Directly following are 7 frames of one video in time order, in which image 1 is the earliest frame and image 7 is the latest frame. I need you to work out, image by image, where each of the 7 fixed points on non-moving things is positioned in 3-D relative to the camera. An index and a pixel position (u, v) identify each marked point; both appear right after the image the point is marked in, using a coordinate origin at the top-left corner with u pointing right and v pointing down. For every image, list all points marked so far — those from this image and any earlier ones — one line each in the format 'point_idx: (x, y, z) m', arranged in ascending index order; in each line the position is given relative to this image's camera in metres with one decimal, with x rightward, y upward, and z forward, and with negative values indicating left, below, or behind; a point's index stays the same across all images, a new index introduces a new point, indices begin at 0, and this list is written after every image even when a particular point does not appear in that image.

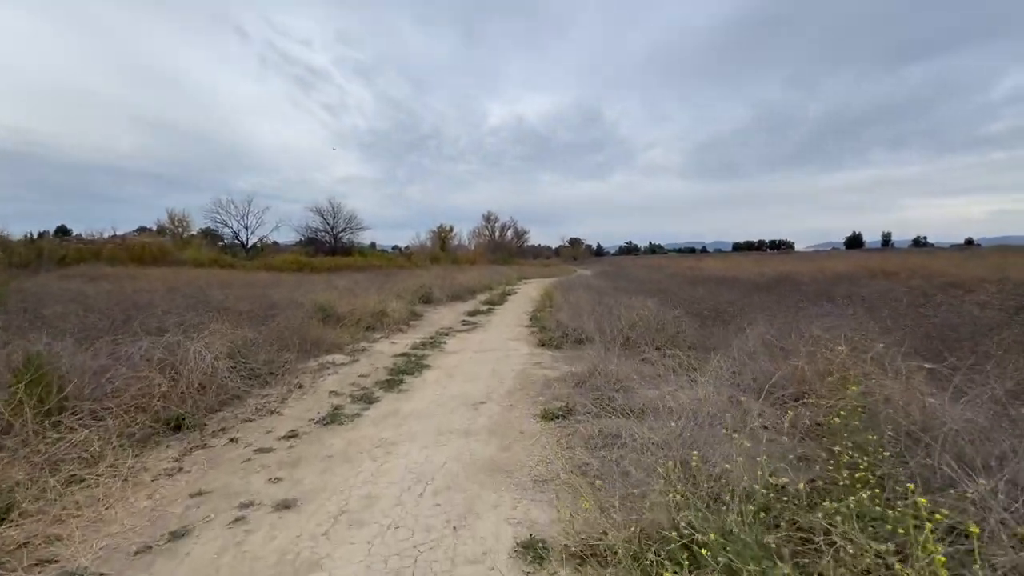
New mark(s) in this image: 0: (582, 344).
0: (+1.4, -1.2, +9.2) m
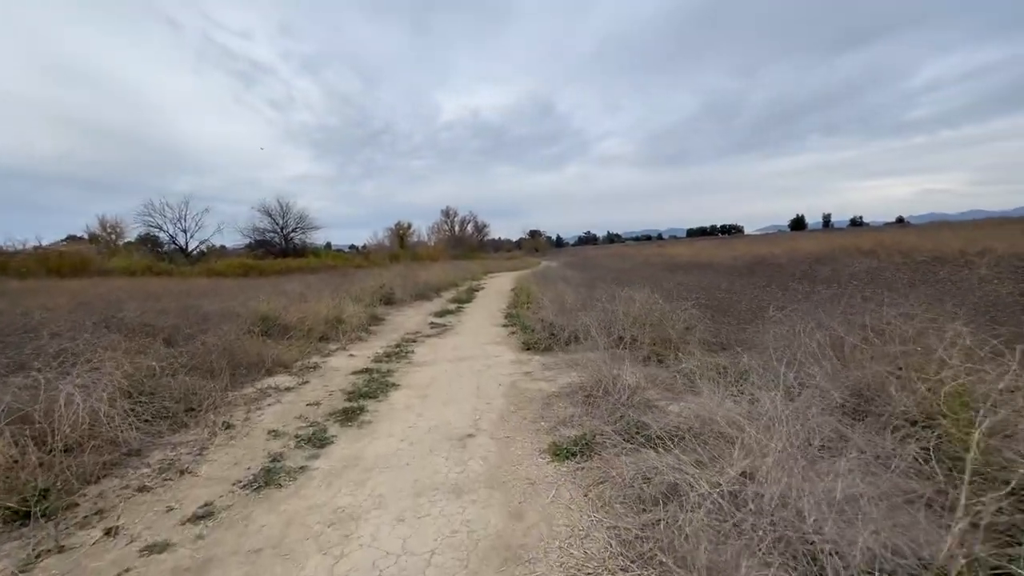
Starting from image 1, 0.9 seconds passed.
0: (+1.1, -1.0, +8.0) m
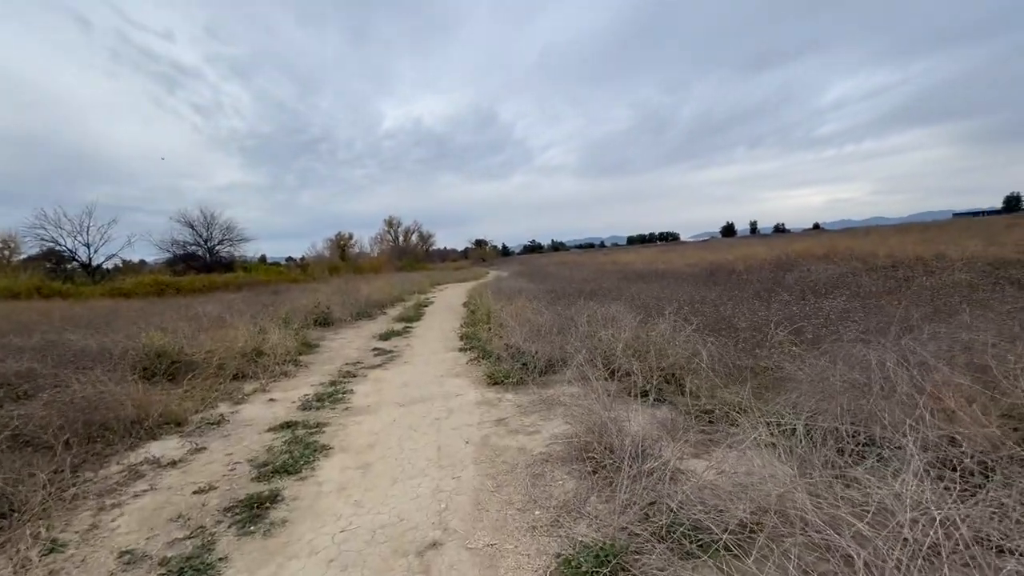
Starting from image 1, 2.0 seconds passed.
0: (+0.6, -1.3, +6.6) m
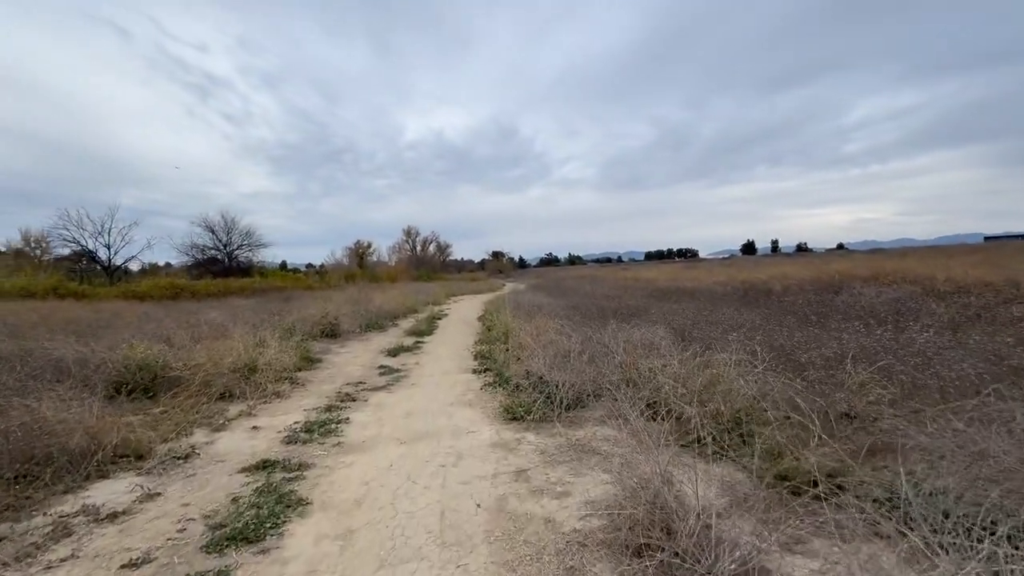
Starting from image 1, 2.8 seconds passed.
0: (+0.8, -1.6, +5.6) m
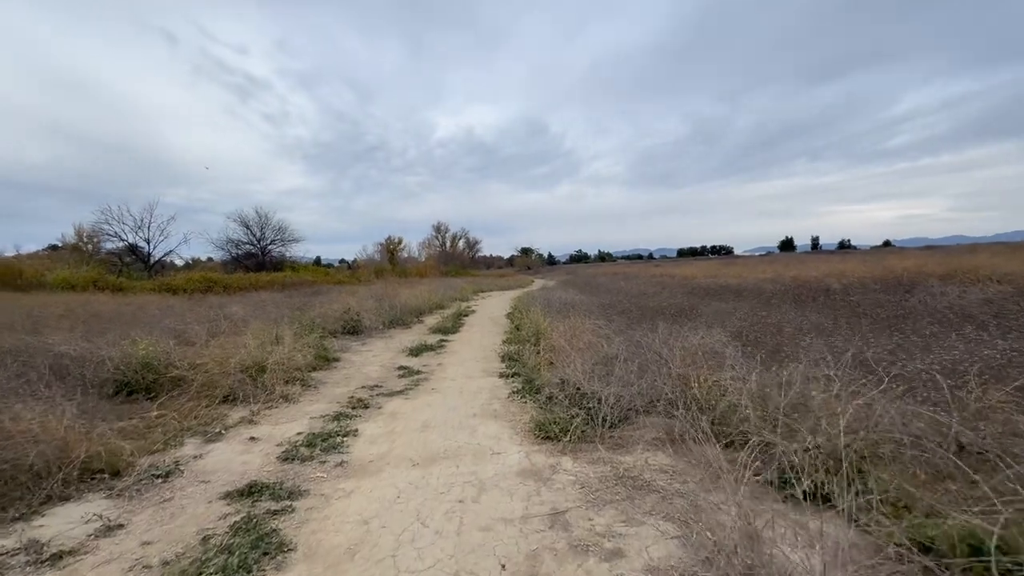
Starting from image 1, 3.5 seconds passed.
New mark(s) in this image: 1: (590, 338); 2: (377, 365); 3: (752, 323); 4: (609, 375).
0: (+1.2, -1.5, +4.6) m
1: (+1.2, -0.8, +7.3) m
2: (-2.8, -1.6, +9.8) m
3: (+4.2, -0.6, +8.2) m
4: (+1.1, -1.0, +5.5) m
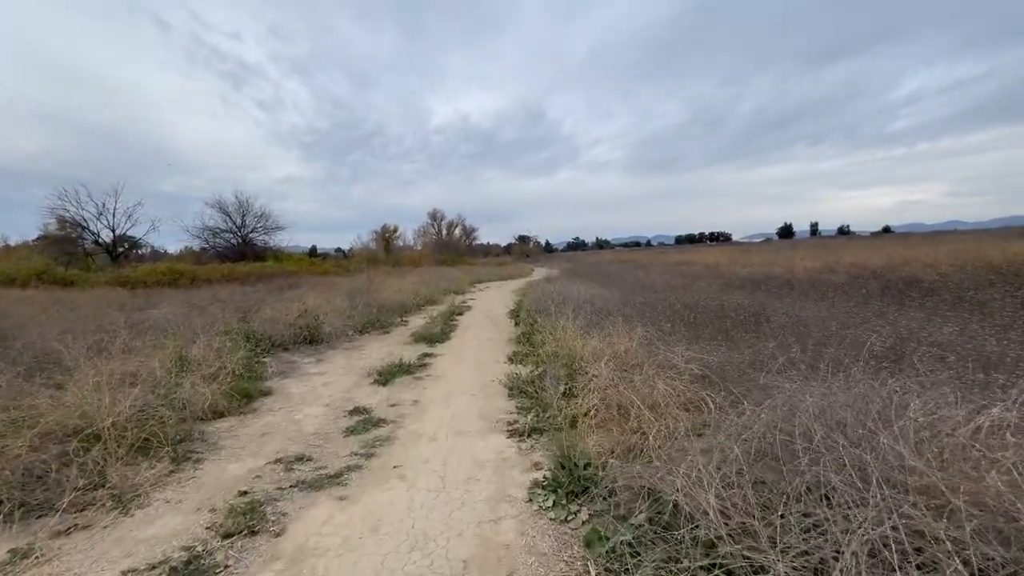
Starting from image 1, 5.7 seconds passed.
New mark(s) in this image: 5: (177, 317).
0: (+1.4, -1.6, +1.3) m
1: (+1.4, -0.8, +4.1) m
2: (-2.7, -1.6, +6.5) m
3: (+4.4, -0.6, +4.9) m
4: (+1.3, -1.1, +2.3) m
5: (-8.0, -0.7, +11.1) m
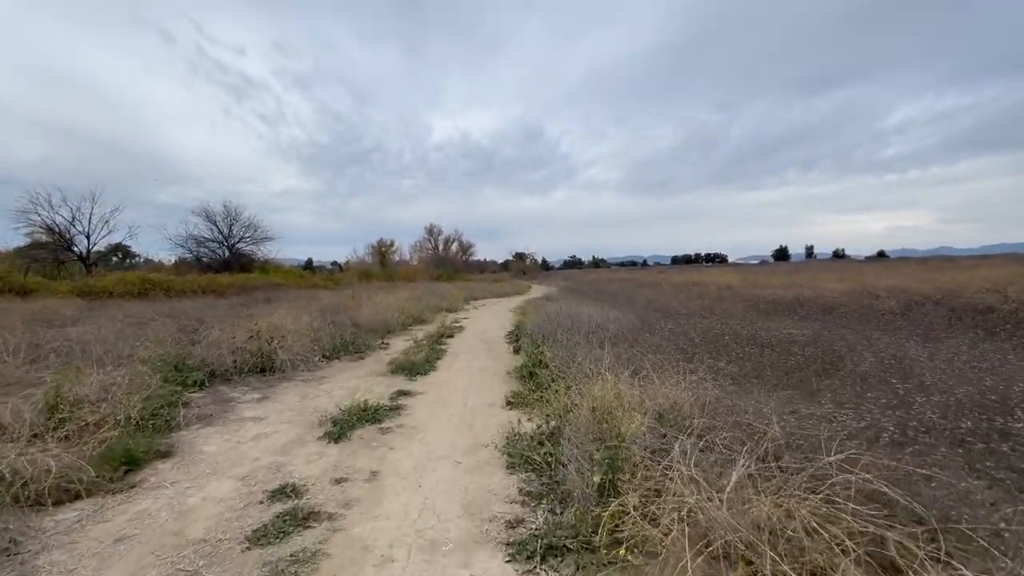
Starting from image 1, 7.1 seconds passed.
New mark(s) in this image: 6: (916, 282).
0: (+1.4, -1.7, -0.6) m
1: (+1.5, -1.0, +2.1) m
2: (-2.7, -1.8, +4.5) m
3: (+4.5, -0.9, +3.0) m
4: (+1.4, -1.2, +0.3) m
5: (-8.0, -0.9, +9.0) m
6: (+14.1, +0.2, +16.3) m
